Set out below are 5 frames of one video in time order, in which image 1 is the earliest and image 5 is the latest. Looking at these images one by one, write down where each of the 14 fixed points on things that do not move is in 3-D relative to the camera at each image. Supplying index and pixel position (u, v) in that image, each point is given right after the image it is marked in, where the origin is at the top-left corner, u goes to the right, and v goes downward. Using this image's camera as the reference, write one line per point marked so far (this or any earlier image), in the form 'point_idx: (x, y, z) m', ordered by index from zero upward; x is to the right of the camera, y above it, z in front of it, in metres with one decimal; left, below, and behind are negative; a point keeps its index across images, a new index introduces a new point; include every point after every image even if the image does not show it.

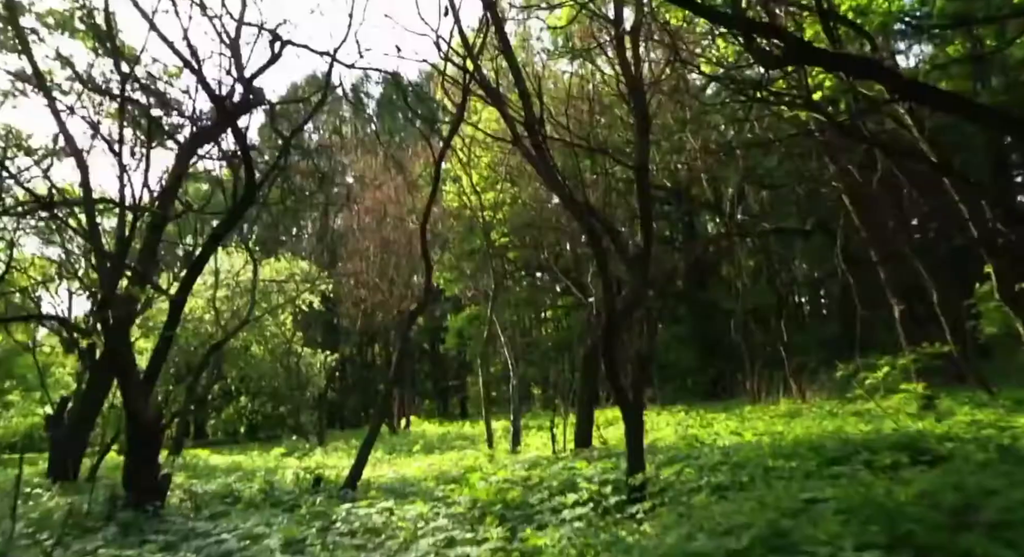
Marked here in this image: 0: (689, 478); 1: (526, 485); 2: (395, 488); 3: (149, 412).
0: (+1.5, -1.6, +6.0) m
1: (+0.1, -1.9, +6.7) m
2: (-1.3, -2.3, +7.8) m
3: (-3.5, -1.3, +7.0) m
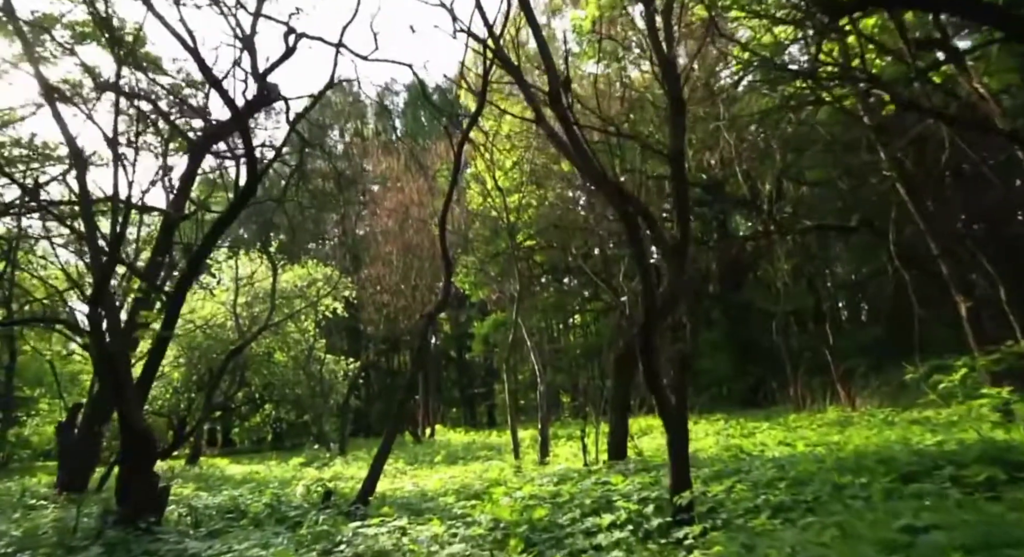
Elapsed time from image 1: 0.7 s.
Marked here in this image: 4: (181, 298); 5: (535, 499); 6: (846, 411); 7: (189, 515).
0: (+1.6, -1.6, +5.2) m
1: (+0.4, -1.9, +6.0) m
2: (-1.0, -2.2, +7.1) m
3: (-3.3, -1.2, +6.5) m
4: (-3.4, -0.2, +7.2) m
5: (+0.2, -2.0, +6.4) m
6: (+6.9, -2.7, +15.0) m
7: (-3.1, -2.3, +7.0) m
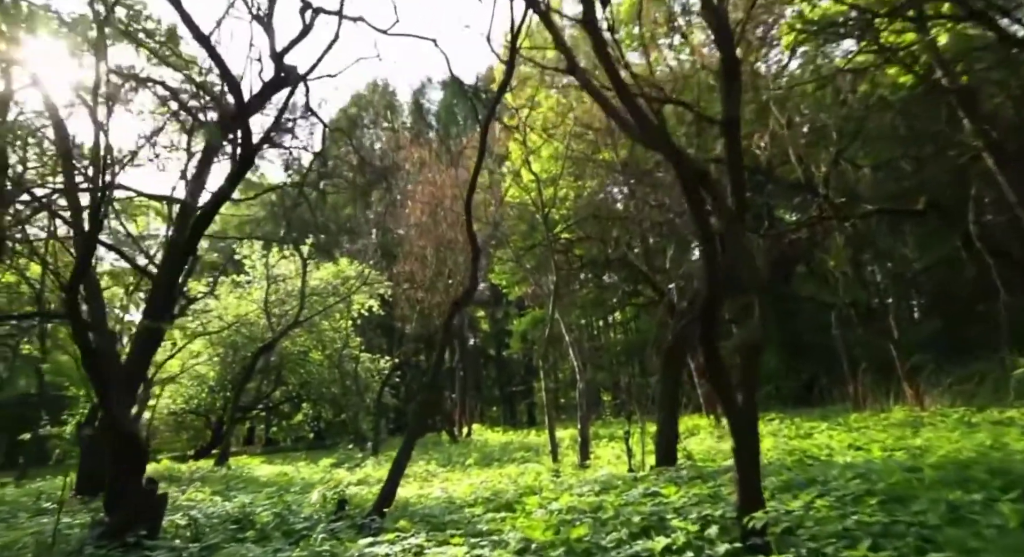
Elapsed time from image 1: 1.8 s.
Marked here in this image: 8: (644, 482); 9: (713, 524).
0: (+1.8, -1.4, +4.3) m
1: (+0.6, -1.7, +5.1) m
2: (-0.7, -2.1, +6.3) m
3: (-3.0, -1.1, +5.8) m
4: (-3.1, -0.1, +6.6) m
5: (+0.5, -1.8, +5.6) m
6: (+7.6, -2.5, +13.7) m
7: (-2.8, -2.1, +6.3) m
8: (+1.2, -1.8, +6.6) m
9: (+1.2, -1.5, +4.4) m
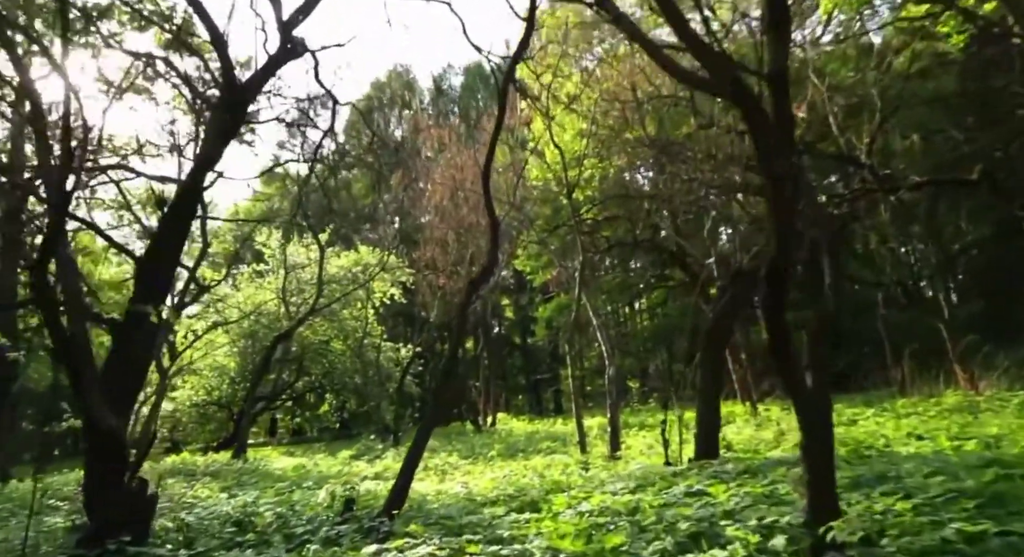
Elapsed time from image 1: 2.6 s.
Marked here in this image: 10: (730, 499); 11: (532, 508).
0: (+2.0, -1.2, +3.5) m
1: (+0.7, -1.5, +4.4) m
2: (-0.5, -1.9, +5.7) m
3: (-2.9, -1.0, +5.2) m
4: (-2.9, +0.1, +6.0) m
5: (+0.6, -1.6, +4.9) m
6: (+8.0, -2.1, +12.8) m
7: (-2.6, -2.0, +5.7) m
8: (+1.4, -1.6, +5.9) m
9: (+1.3, -1.3, +3.7) m
10: (+1.4, -1.4, +4.7) m
11: (+0.2, -1.9, +6.1) m
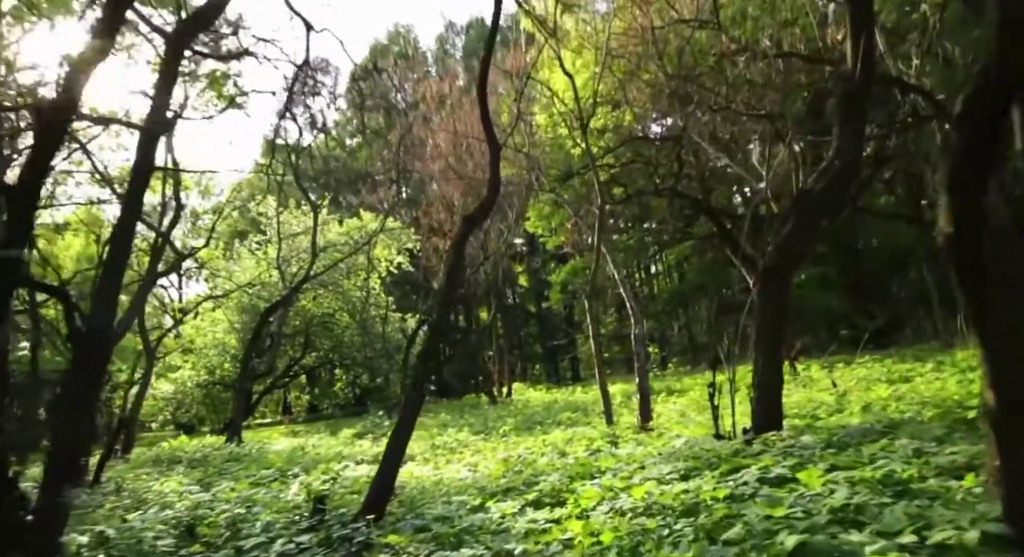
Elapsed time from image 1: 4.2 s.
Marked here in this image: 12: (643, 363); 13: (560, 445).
0: (+2.0, -0.8, +2.1) m
1: (+0.8, -1.1, +3.1) m
2: (-0.4, -1.4, +4.4) m
3: (-2.8, -0.6, +3.9) m
4: (-2.9, +0.5, +4.6) m
5: (+0.7, -1.2, +3.5) m
6: (+8.2, -1.0, +11.3) m
7: (-2.5, -1.6, +4.5) m
8: (+1.5, -1.1, +4.5) m
9: (+1.4, -0.9, +2.3) m
10: (+1.5, -1.0, +3.3) m
11: (+0.3, -1.4, +4.8) m
12: (+2.1, -1.3, +11.4) m
13: (+0.5, -1.9, +8.2) m
